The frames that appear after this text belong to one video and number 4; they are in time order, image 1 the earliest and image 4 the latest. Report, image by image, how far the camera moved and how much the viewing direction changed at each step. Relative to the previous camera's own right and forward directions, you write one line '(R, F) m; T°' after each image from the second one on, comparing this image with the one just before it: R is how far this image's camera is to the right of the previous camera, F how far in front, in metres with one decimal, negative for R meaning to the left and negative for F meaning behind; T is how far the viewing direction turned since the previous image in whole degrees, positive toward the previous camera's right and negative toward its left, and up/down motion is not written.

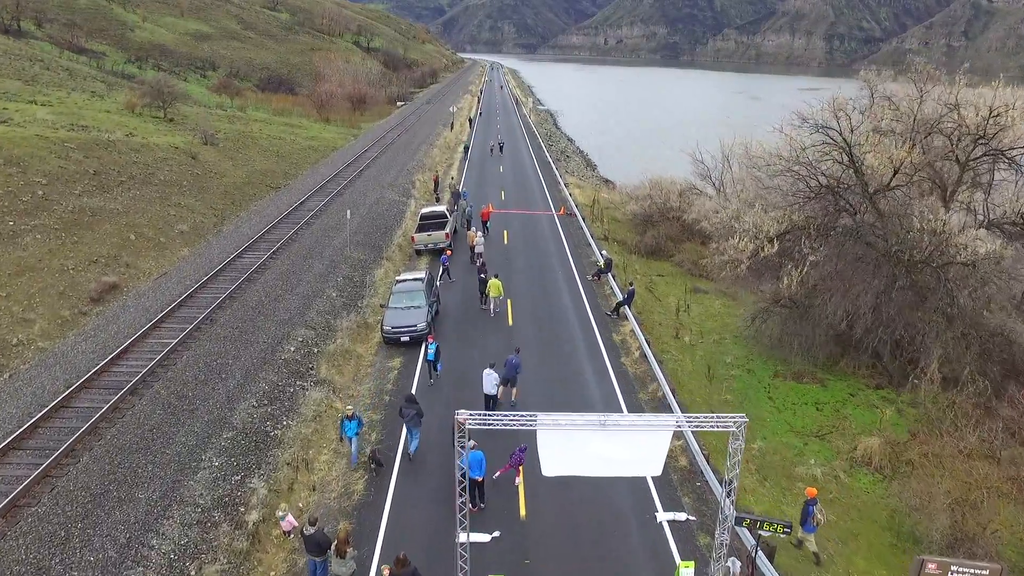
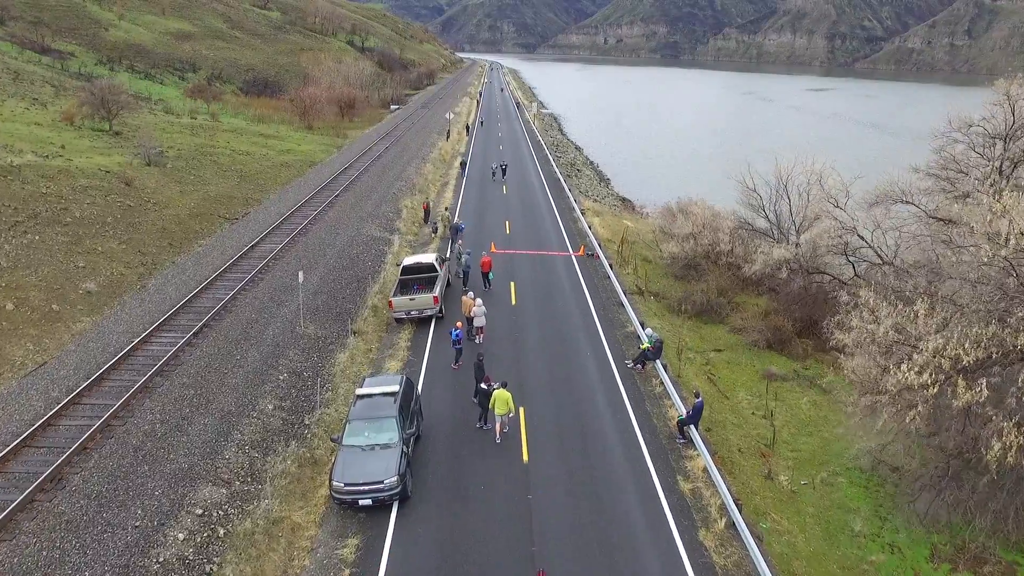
(-0.3, +6.5) m; 0°
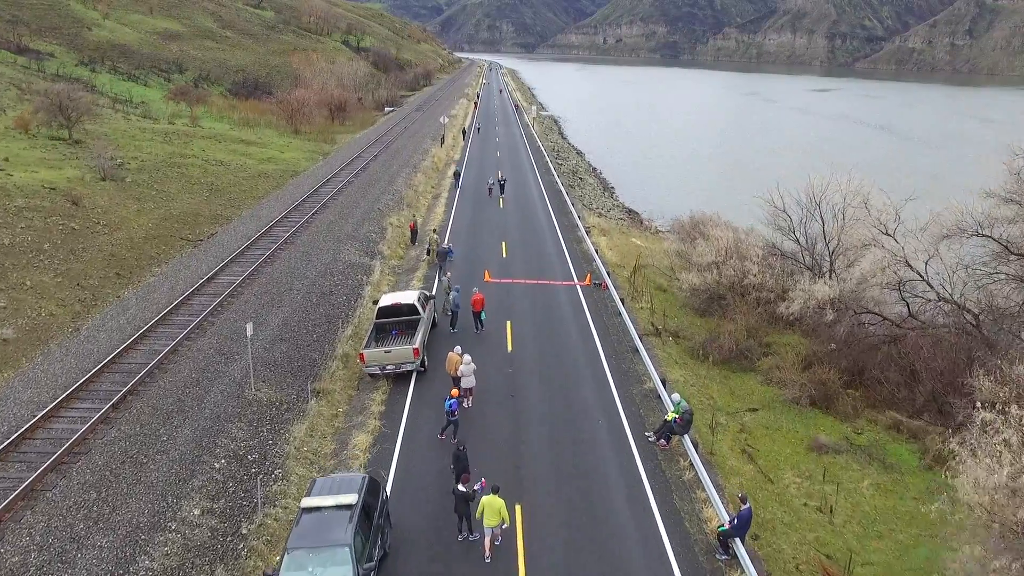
(+0.1, +3.3) m; 0°
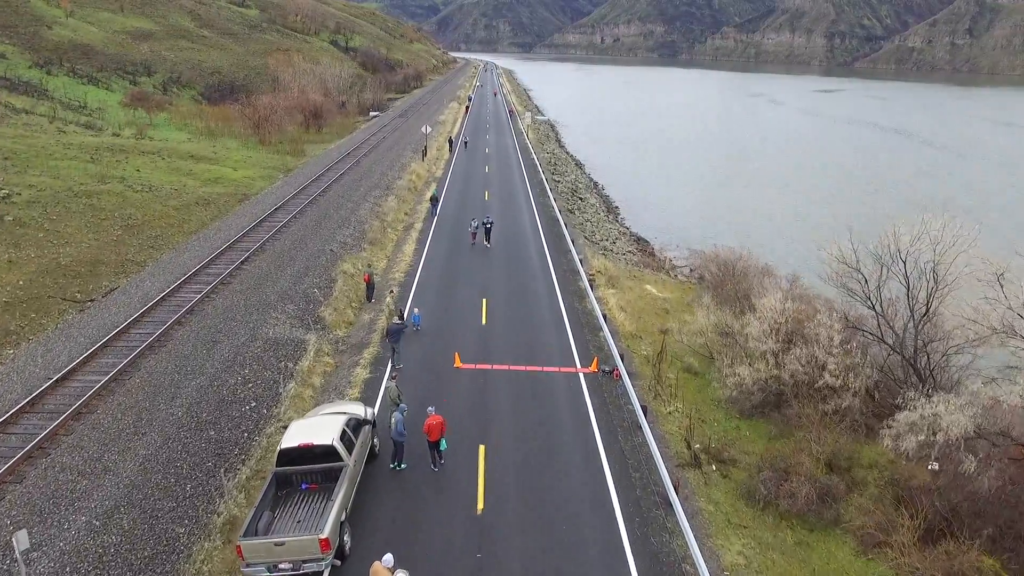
(+0.4, +6.2) m; 0°
